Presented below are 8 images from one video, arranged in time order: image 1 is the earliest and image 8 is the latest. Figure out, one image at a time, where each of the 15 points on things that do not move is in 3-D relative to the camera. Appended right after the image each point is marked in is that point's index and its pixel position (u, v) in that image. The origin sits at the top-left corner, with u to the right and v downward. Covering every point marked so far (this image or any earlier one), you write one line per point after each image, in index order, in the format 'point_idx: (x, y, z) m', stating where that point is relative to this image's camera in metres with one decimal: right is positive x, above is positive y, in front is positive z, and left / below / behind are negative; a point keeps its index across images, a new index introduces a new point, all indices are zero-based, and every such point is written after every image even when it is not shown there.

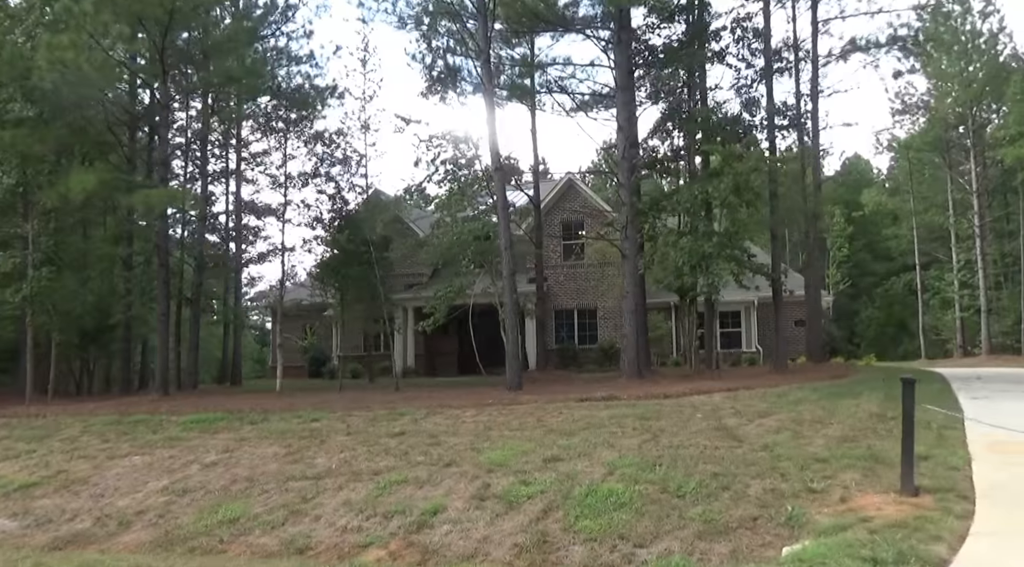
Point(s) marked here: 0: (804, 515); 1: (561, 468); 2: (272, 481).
0: (+2.5, -2.0, +6.5) m
1: (+0.6, -2.2, +9.1) m
2: (-3.2, -2.6, +9.9) m
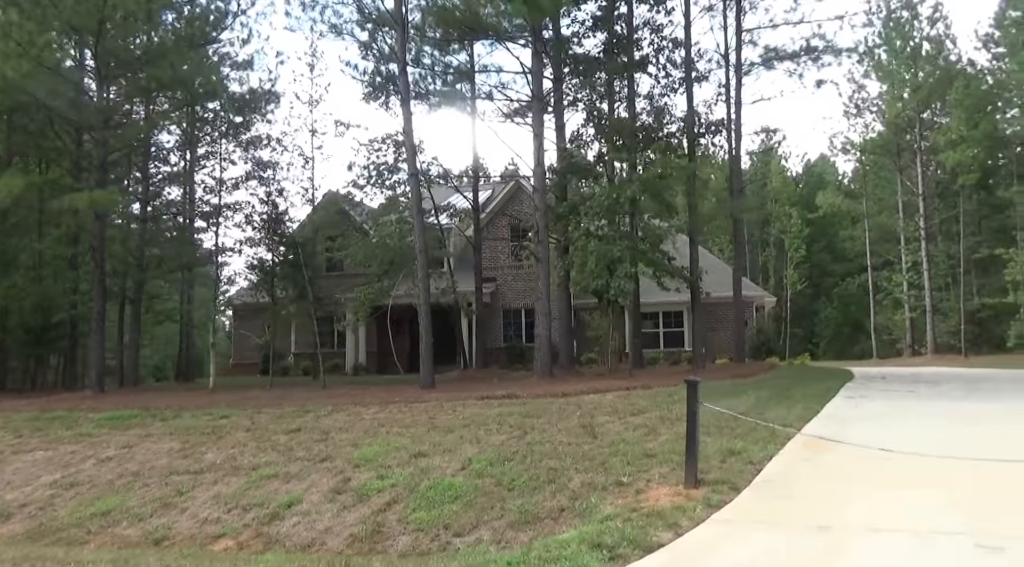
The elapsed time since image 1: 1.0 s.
0: (+0.8, -2.1, +7.0) m
1: (-1.2, -2.3, +9.6) m
2: (-4.9, -2.7, +10.4) m
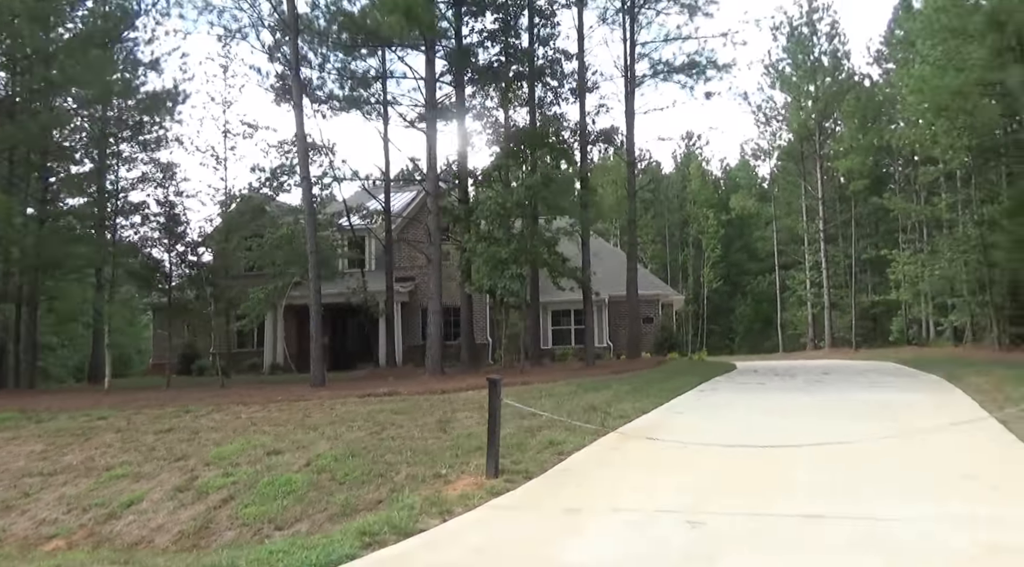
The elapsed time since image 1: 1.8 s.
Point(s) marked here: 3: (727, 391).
0: (-1.1, -2.1, +7.5) m
1: (-3.2, -2.3, +9.9) m
2: (-7.0, -2.7, +10.4) m
3: (+3.9, -1.9, +13.4) m
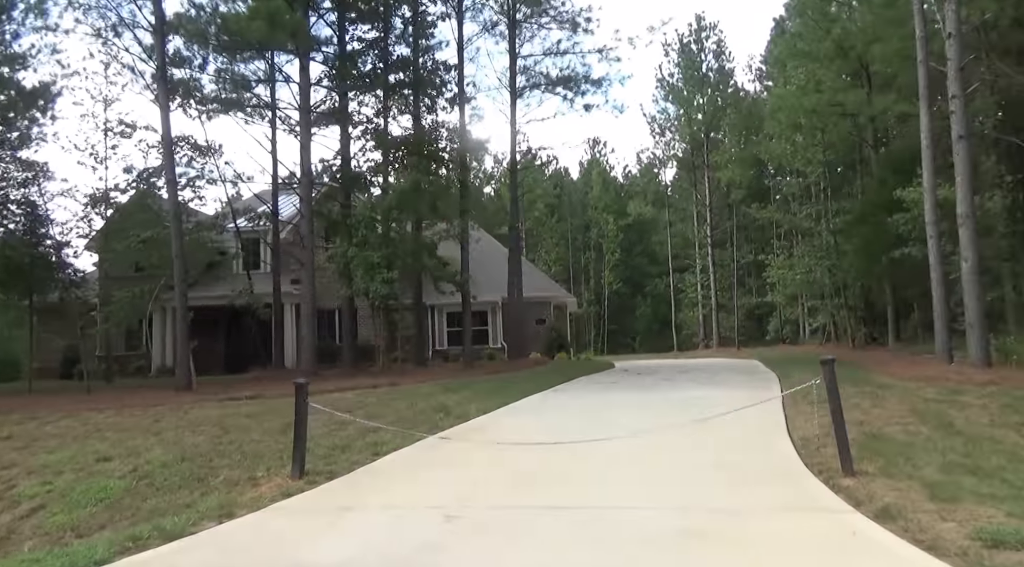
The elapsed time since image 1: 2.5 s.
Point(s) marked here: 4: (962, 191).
0: (-3.1, -2.2, +7.7) m
1: (-5.4, -2.4, +9.8) m
2: (-9.3, -2.8, +10.0) m
3: (+1.2, -2.0, +14.0) m
4: (+7.1, +1.5, +11.7) m
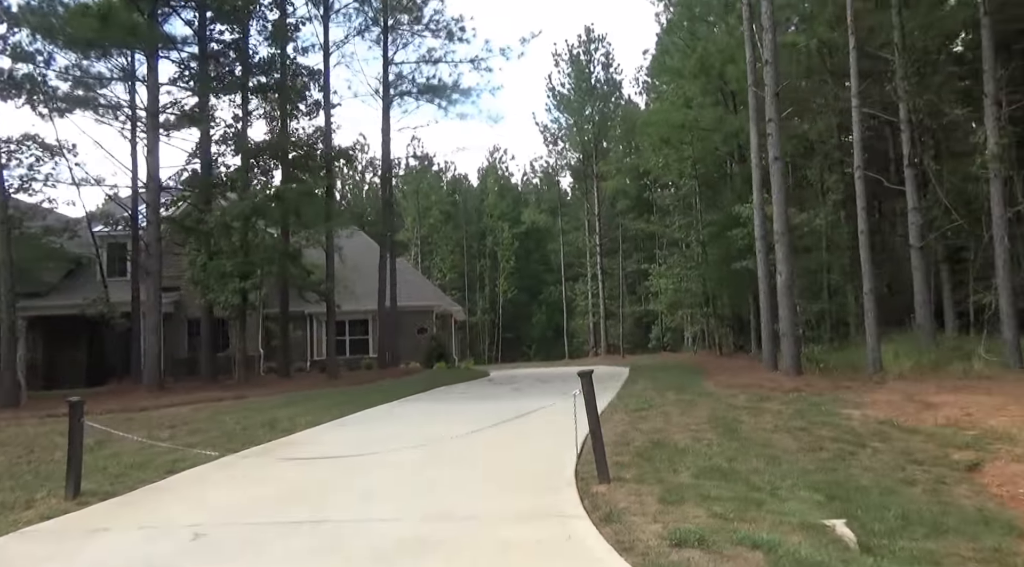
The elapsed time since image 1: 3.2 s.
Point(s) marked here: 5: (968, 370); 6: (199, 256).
0: (-5.2, -2.3, +7.2) m
1: (-7.8, -2.5, +9.1) m
2: (-11.6, -2.9, +8.8) m
3: (-1.6, -2.2, +14.0) m
4: (+4.4, +1.4, +12.4) m
5: (+7.3, -1.4, +12.0) m
6: (-7.6, +0.6, +18.1) m
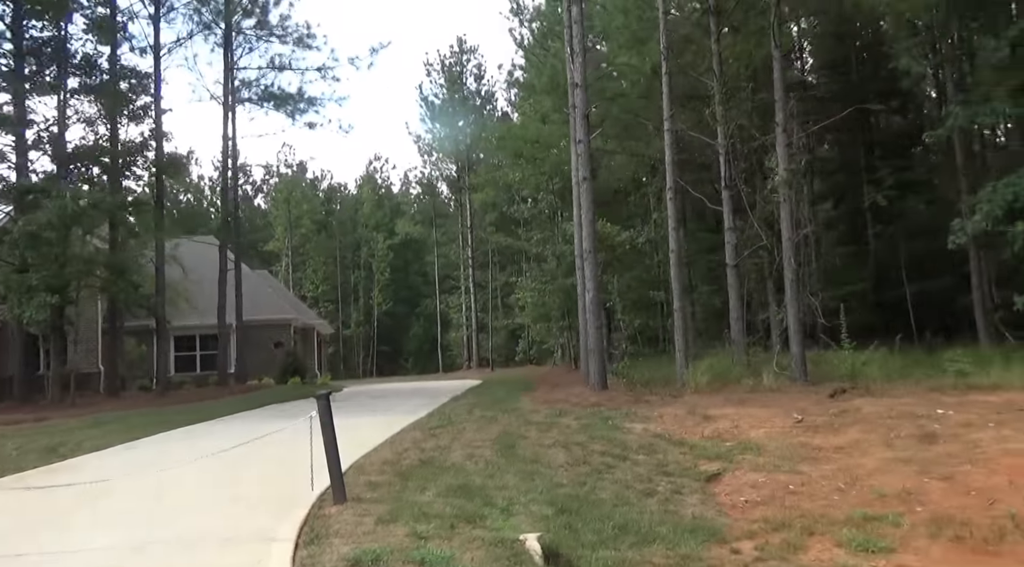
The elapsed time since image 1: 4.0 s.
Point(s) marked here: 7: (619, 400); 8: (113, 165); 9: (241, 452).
0: (-7.5, -2.5, +6.3) m
1: (-10.3, -2.7, +7.8) m
2: (-14.1, -3.0, +7.0) m
3: (-4.9, -2.5, +13.5) m
4: (+1.3, +1.0, +12.9) m
5: (+4.2, -1.7, +12.9) m
6: (-11.3, +0.3, +16.9) m
7: (+1.7, -1.8, +12.0) m
8: (-9.5, +2.8, +18.0) m
9: (-2.8, -1.8, +8.0) m
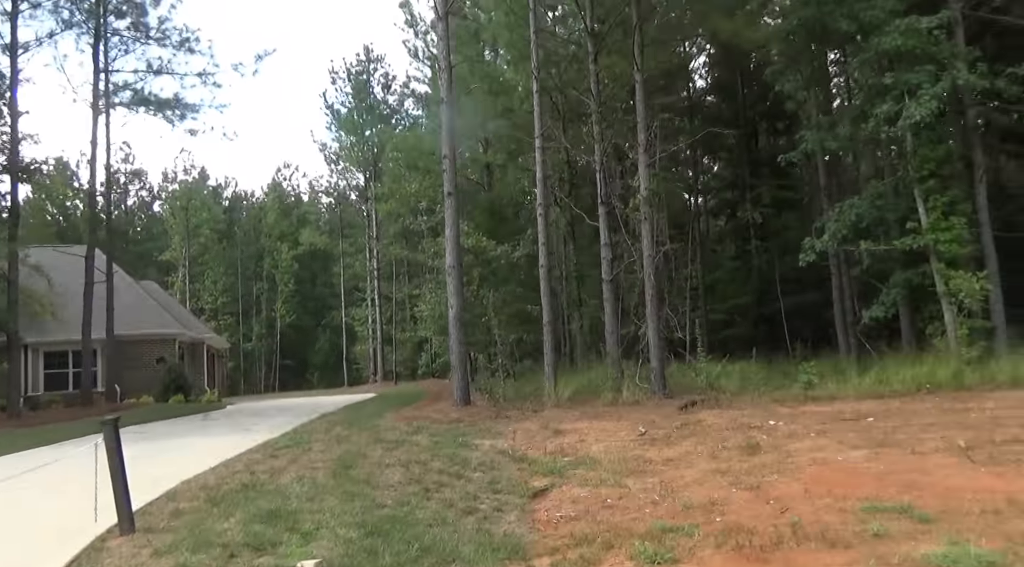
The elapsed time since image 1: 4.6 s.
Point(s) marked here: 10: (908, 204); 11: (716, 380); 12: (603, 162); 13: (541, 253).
0: (-9.1, -2.7, +5.5) m
1: (-12.1, -2.9, +6.7) m
2: (-15.7, -3.2, +5.5) m
3: (-7.3, -2.8, +12.9) m
4: (-1.0, +0.8, +13.0) m
5: (+1.9, -2.0, +13.2) m
6: (-14.0, 0.0, +15.6) m
7: (-0.5, -2.1, +12.1) m
8: (-12.3, +2.5, +16.9) m
9: (-4.6, -2.1, +7.6) m
10: (+7.9, +1.6, +15.0) m
11: (+3.8, -1.8, +14.1) m
12: (+2.1, +2.8, +17.6) m
13: (+0.6, +0.6, +15.2) m
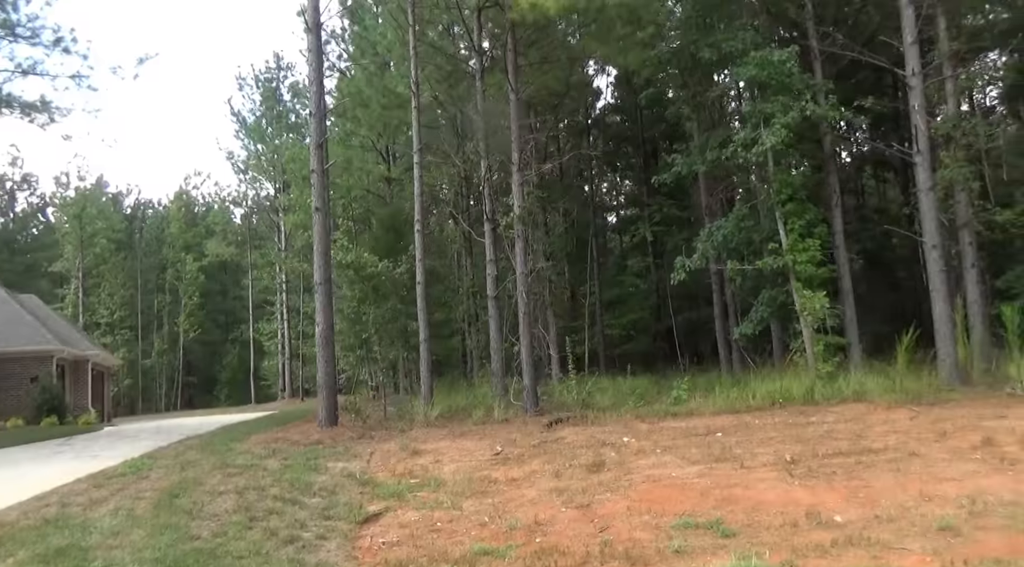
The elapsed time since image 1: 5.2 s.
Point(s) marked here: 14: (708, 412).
0: (-10.6, -2.8, +4.5) m
1: (-13.6, -3.1, +5.4) m
2: (-17.2, -3.4, +3.8) m
3: (-9.5, -3.1, +12.1) m
4: (-3.2, +0.5, +12.8) m
5: (-0.4, -2.3, +13.3) m
6: (-16.4, -0.3, +14.2) m
7: (-2.7, -2.4, +11.9) m
8: (-14.9, +2.1, +15.7) m
9: (-6.3, -2.3, +7.1) m
10: (+5.4, +1.2, +15.6) m
11: (+1.5, -2.2, +14.3) m
12: (-0.6, +2.4, +17.7) m
13: (-1.8, +0.3, +15.2) m
14: (+3.3, -2.2, +12.6) m
